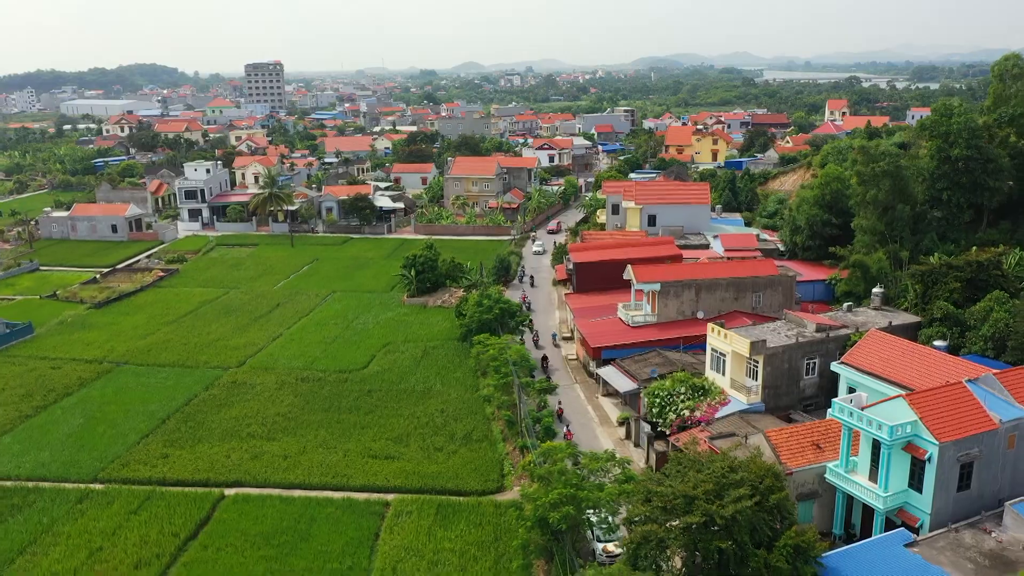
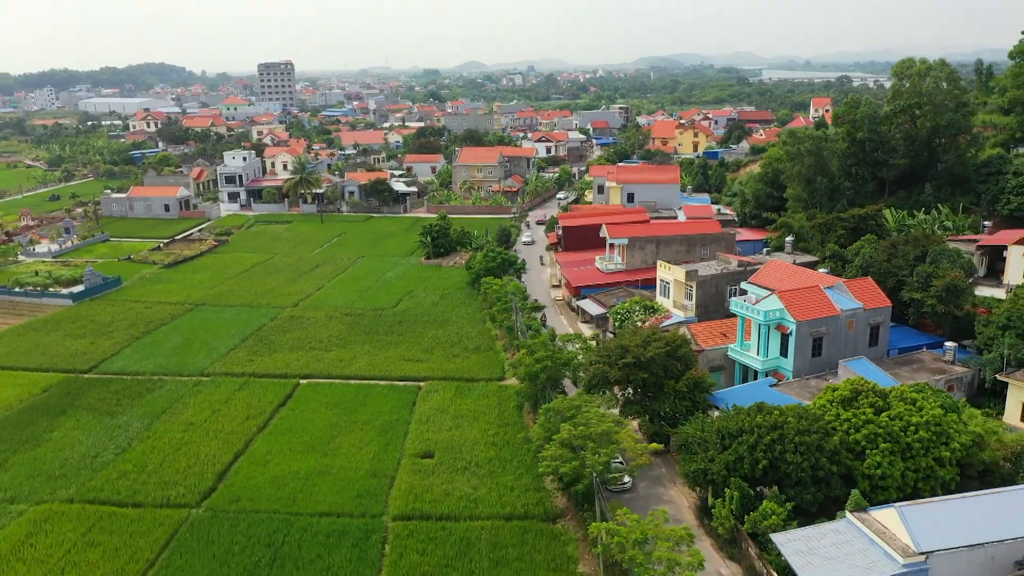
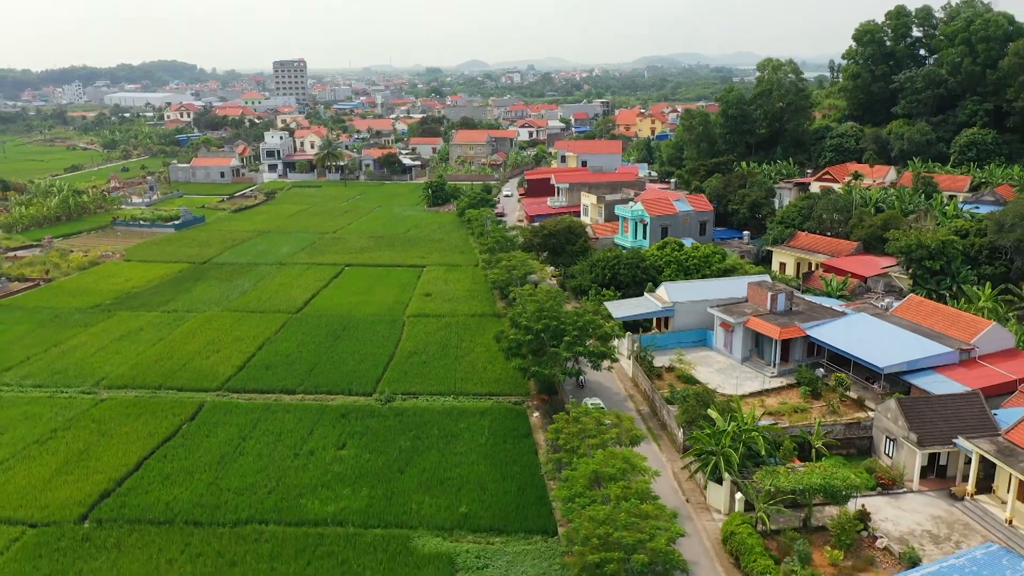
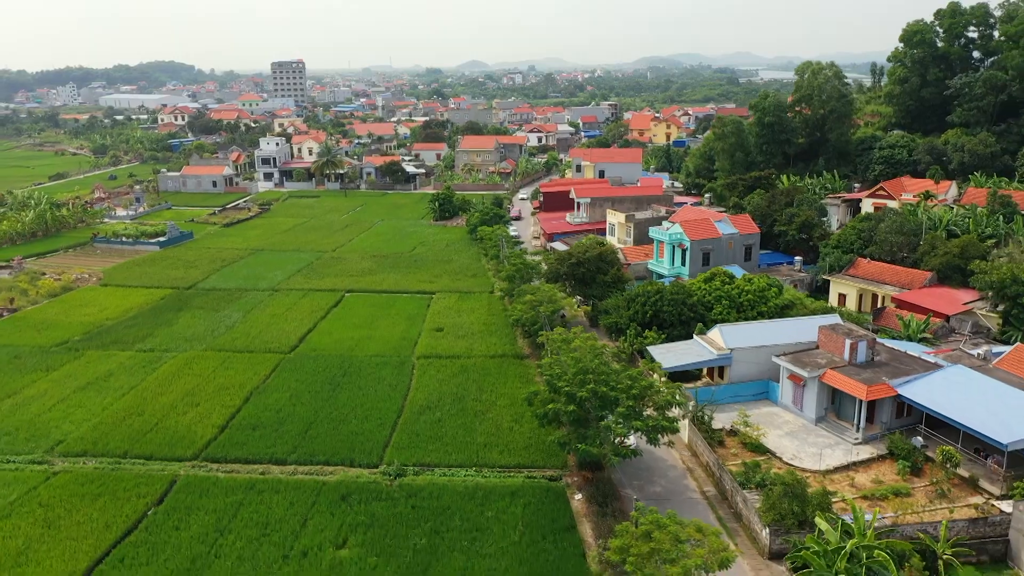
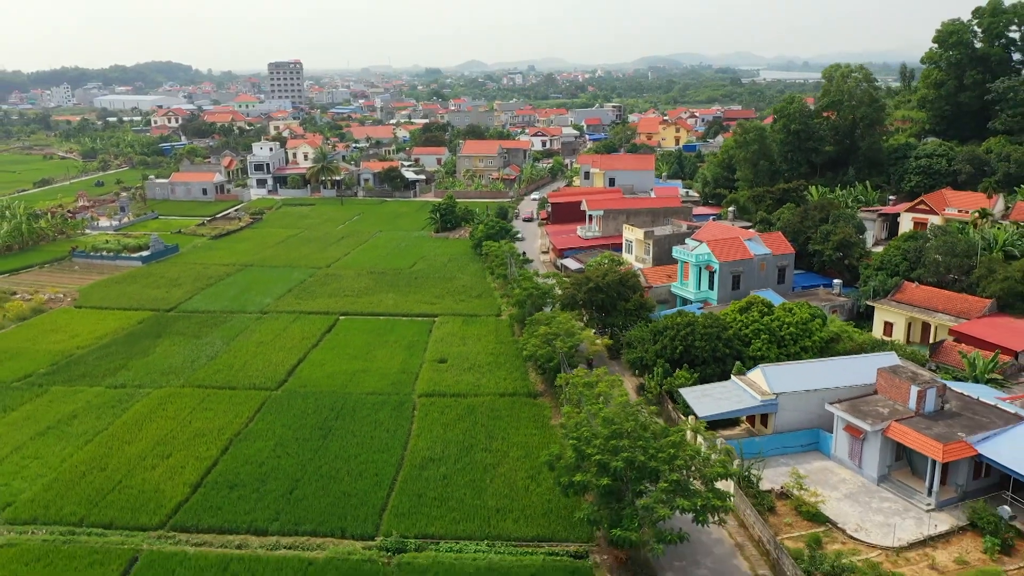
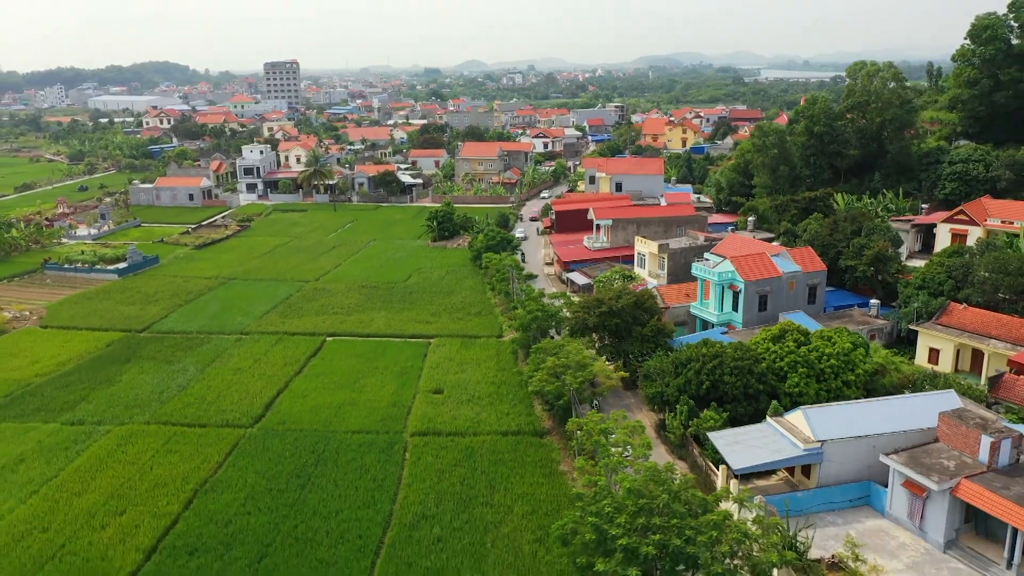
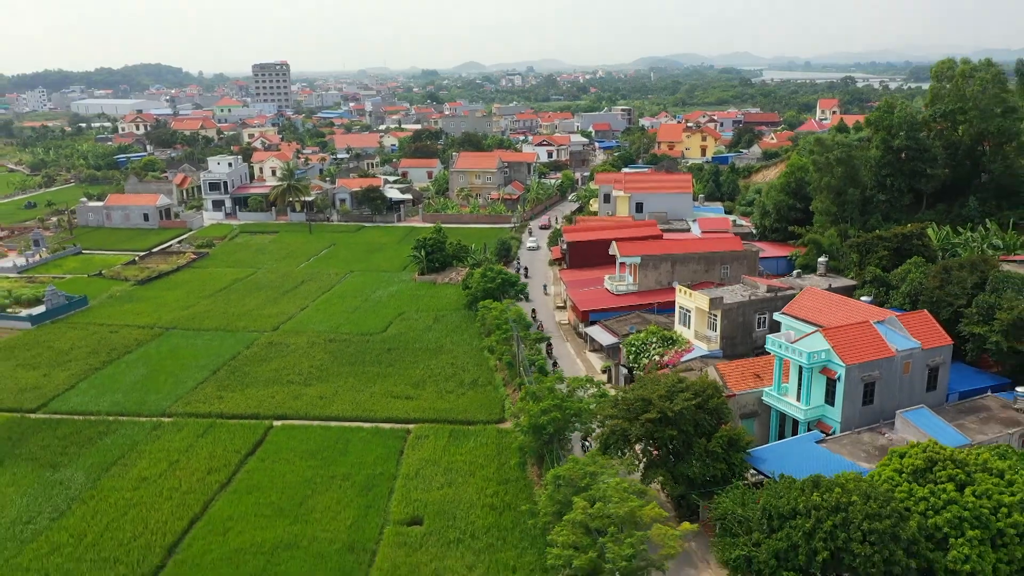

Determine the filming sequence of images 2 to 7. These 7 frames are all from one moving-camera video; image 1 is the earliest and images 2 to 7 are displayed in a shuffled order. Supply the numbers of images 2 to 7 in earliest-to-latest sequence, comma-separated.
7, 2, 6, 5, 4, 3
